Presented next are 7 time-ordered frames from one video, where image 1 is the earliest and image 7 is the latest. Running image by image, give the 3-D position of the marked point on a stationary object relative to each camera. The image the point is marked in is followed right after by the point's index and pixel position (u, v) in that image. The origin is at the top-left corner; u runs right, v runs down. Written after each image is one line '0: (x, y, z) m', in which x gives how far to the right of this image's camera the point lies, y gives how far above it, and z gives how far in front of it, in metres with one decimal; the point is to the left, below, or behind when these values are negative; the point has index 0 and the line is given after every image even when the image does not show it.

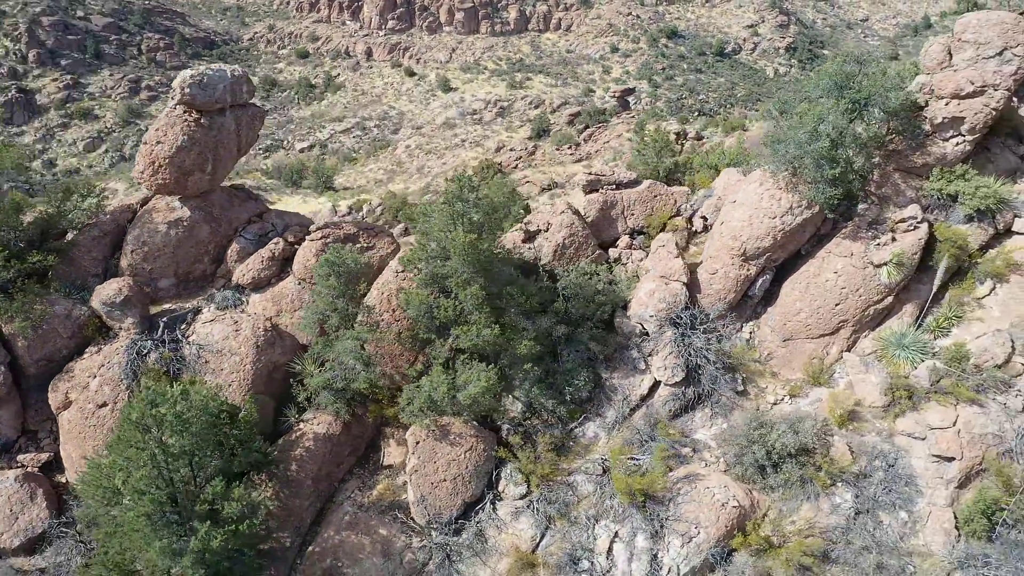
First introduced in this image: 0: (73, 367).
0: (-3.5, -0.6, +6.4) m
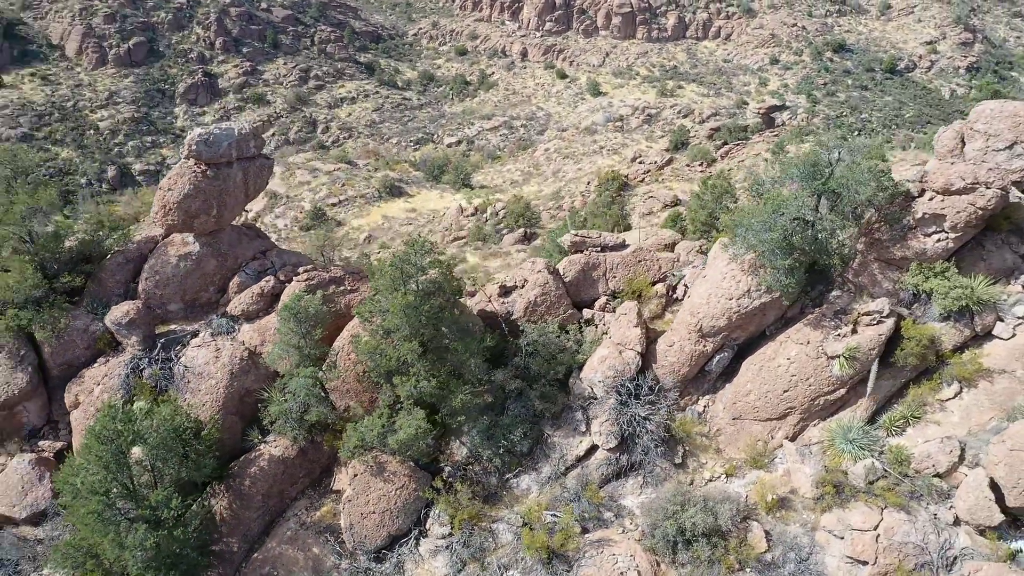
0: (-4.0, -0.8, +7.7) m
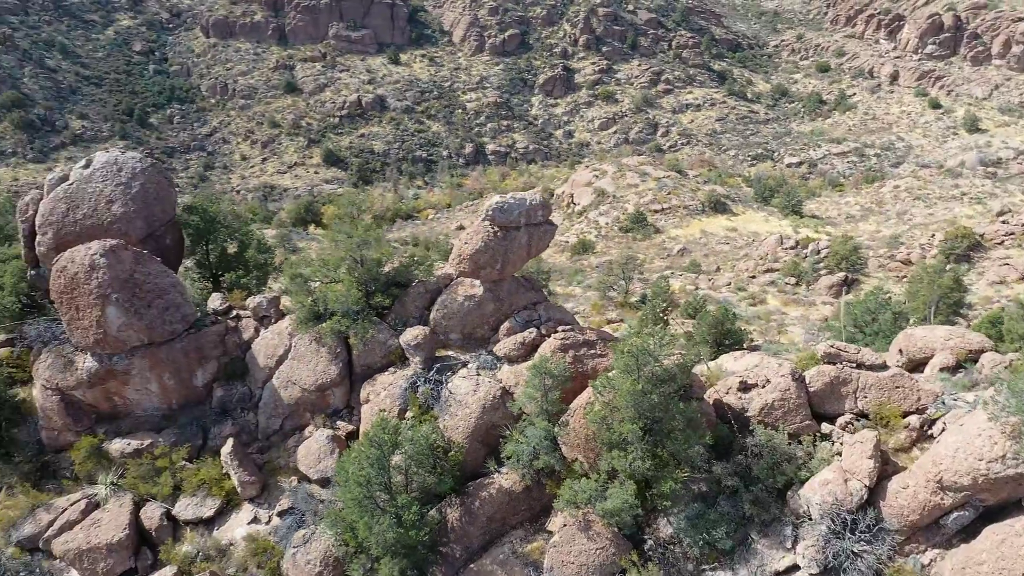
0: (-1.6, -1.1, +9.5) m
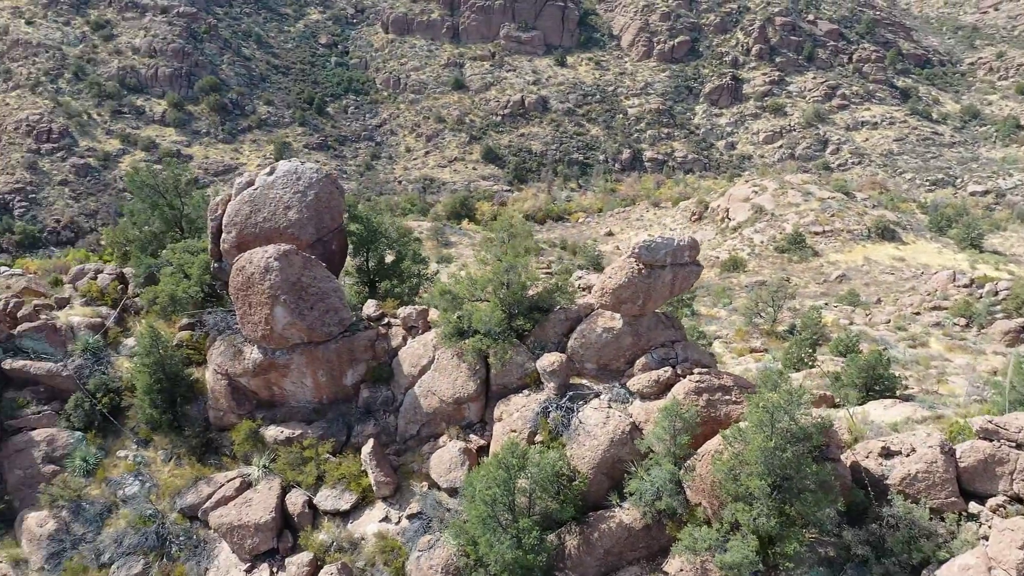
0: (0.0, -1.3, +9.8) m
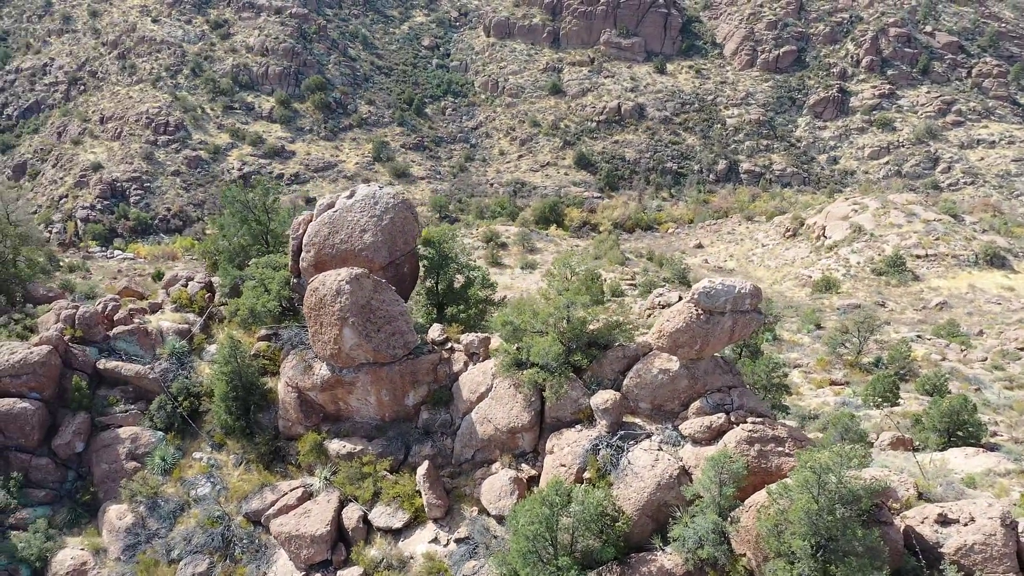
0: (+0.6, -1.8, +10.0) m
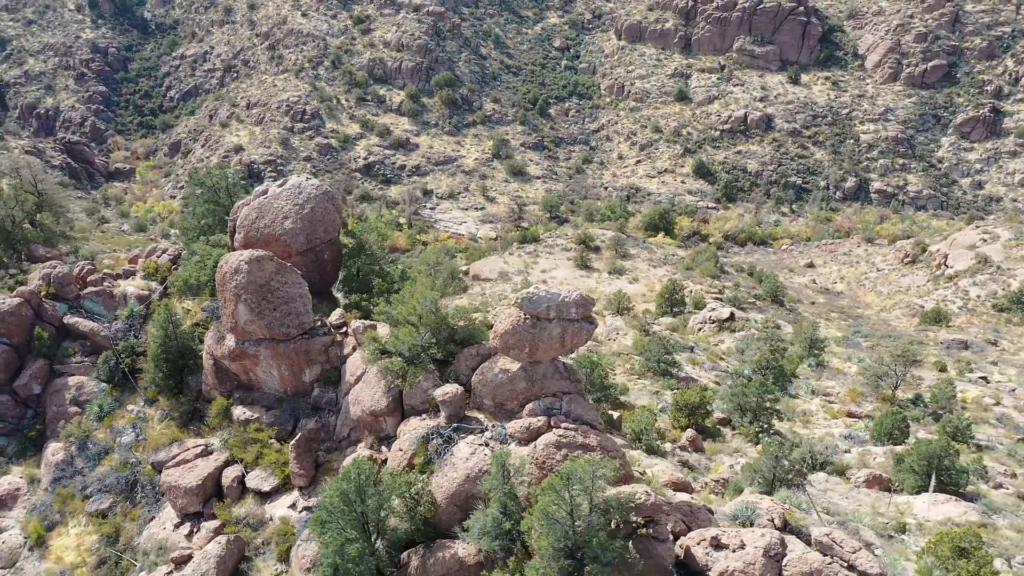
0: (-1.3, -1.7, +10.5) m
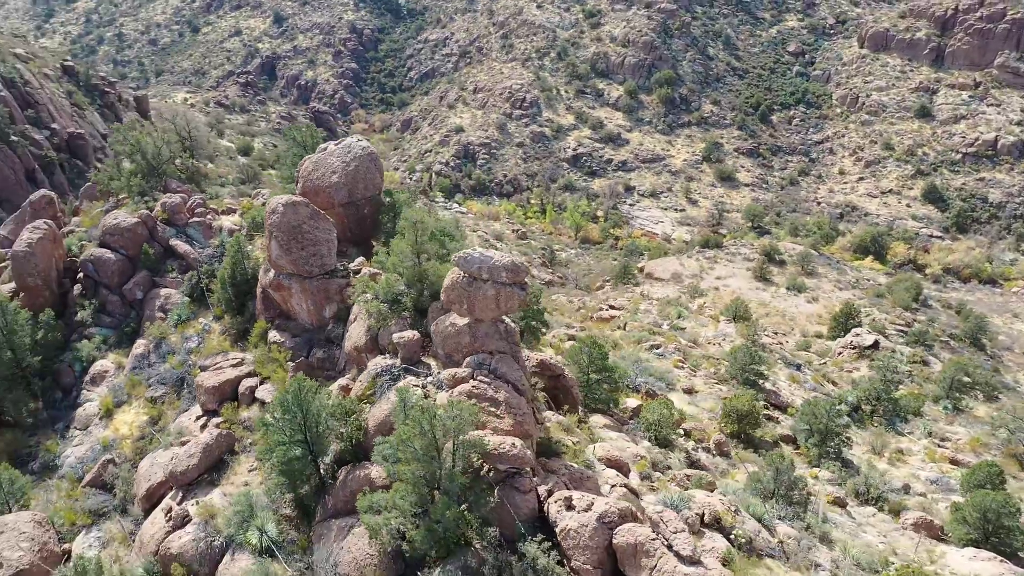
0: (-1.9, -1.0, +11.7) m
